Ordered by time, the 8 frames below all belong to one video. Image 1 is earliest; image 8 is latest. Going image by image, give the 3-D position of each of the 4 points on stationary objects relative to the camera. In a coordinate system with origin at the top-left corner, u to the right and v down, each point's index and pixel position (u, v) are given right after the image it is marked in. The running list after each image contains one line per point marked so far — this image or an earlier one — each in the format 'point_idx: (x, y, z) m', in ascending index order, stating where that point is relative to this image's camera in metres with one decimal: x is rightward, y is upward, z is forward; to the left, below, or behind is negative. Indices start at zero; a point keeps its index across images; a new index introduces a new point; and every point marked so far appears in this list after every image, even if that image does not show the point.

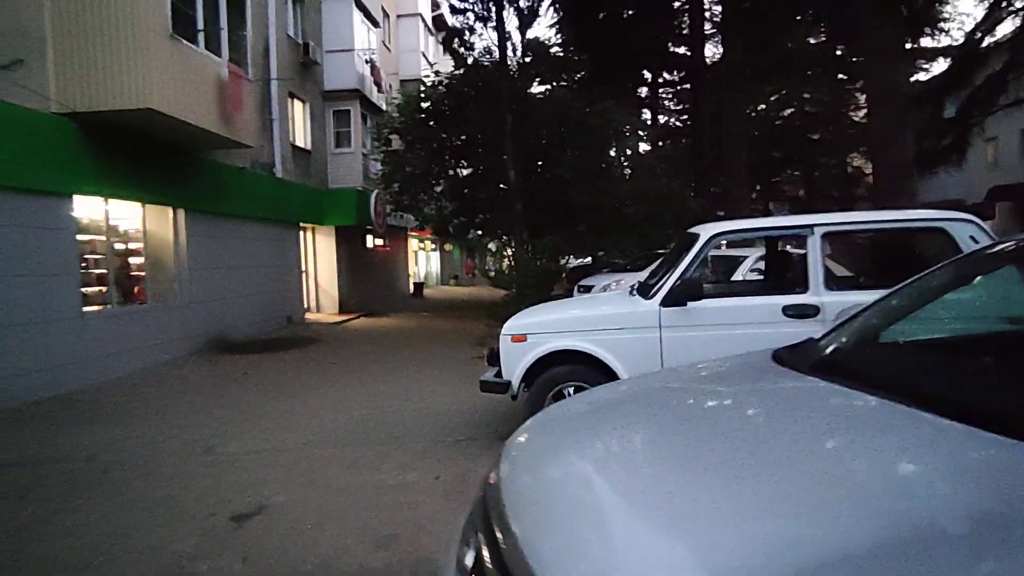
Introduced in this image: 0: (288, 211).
0: (-6.9, +2.4, +19.9) m
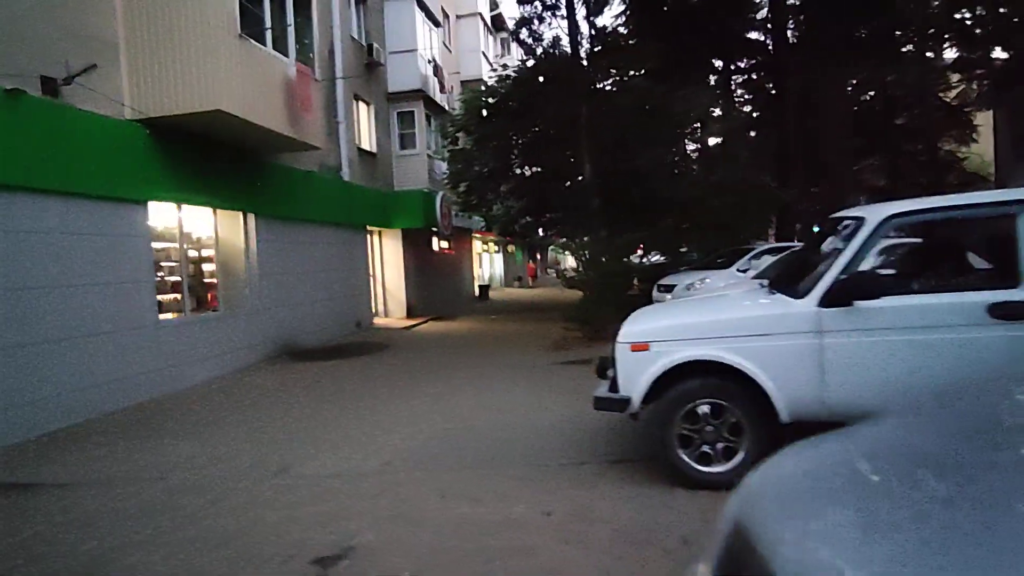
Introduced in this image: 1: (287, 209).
0: (-4.8, +2.2, +19.6) m
1: (-5.5, +2.0, +15.9) m
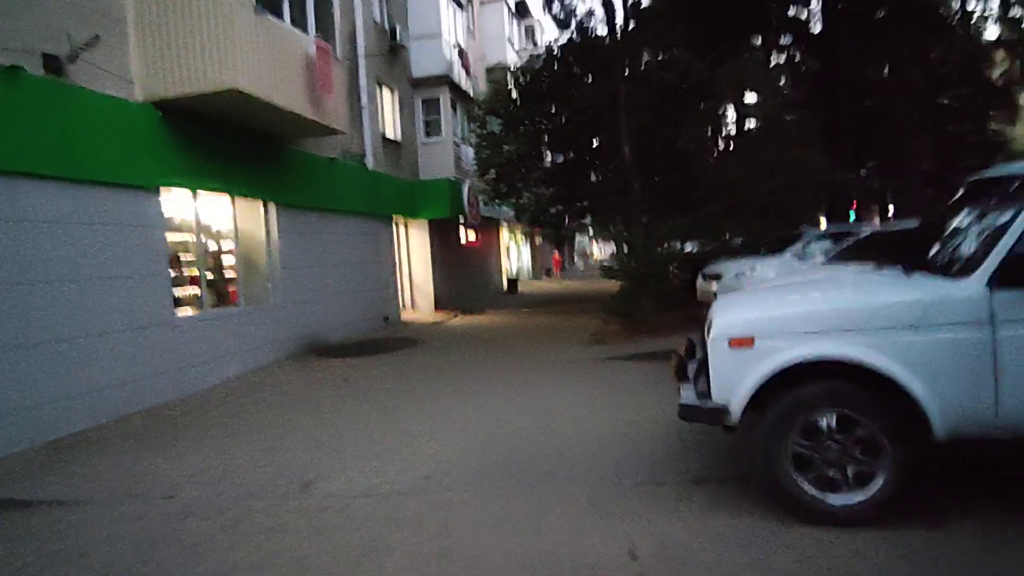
0: (-3.8, +2.4, +18.9) m
1: (-4.7, +2.1, +15.2) m
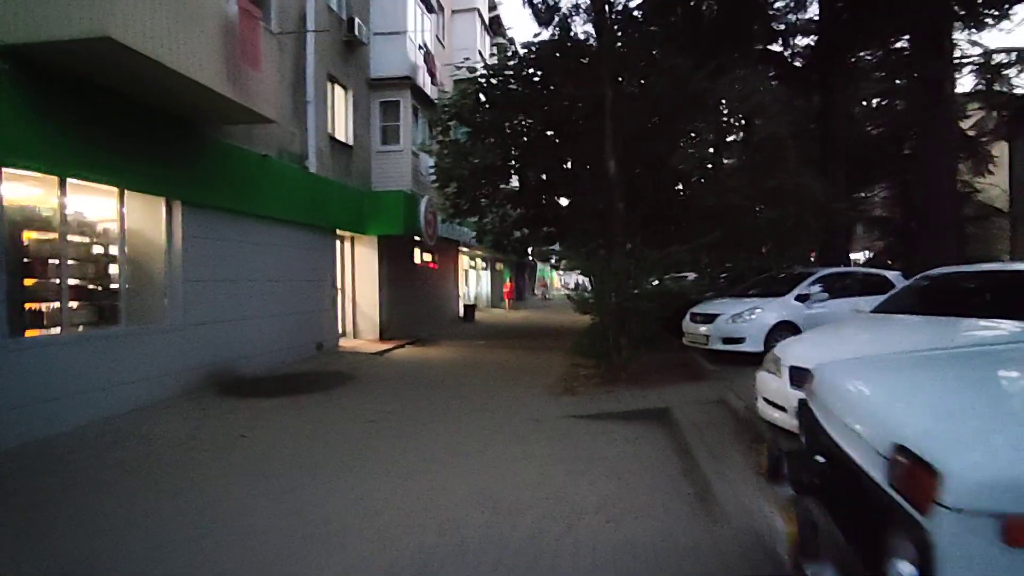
0: (-4.8, +1.9, +16.4) m
1: (-5.5, +1.7, +12.6) m
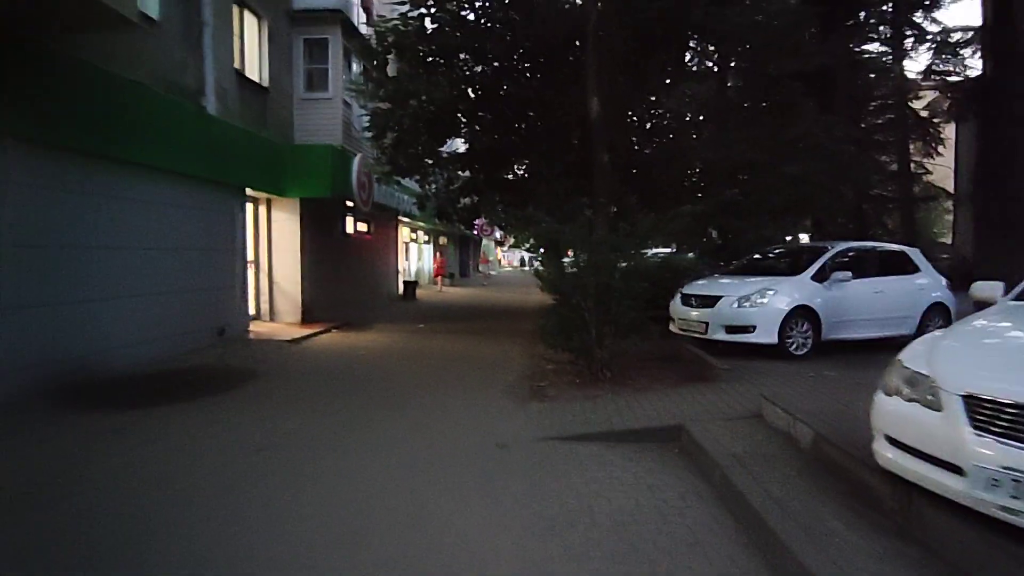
0: (-5.8, +2.4, +13.1) m
1: (-6.1, +2.2, +9.3) m
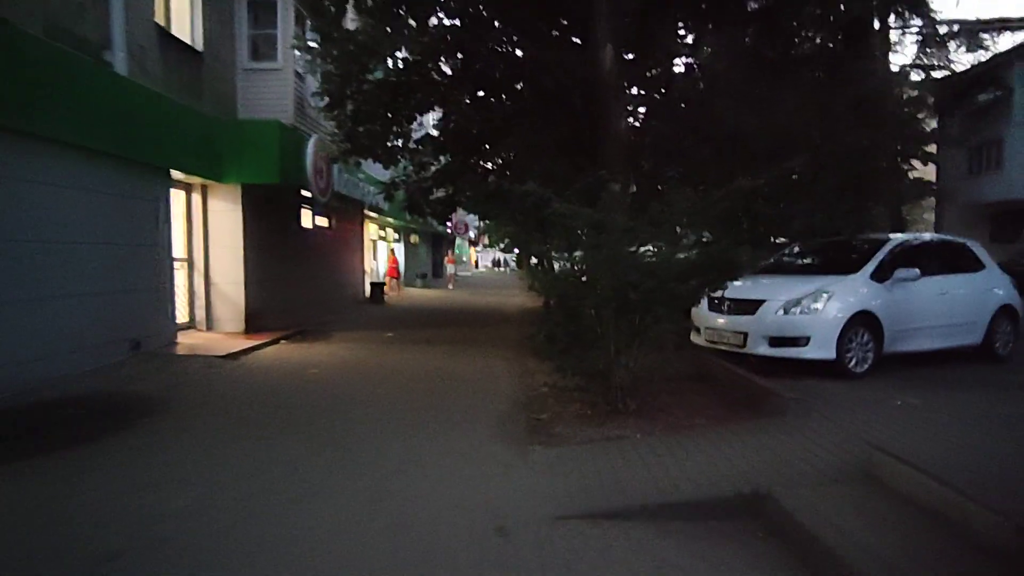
0: (-6.1, +2.4, +10.6) m
1: (-6.2, +2.1, +6.8) m
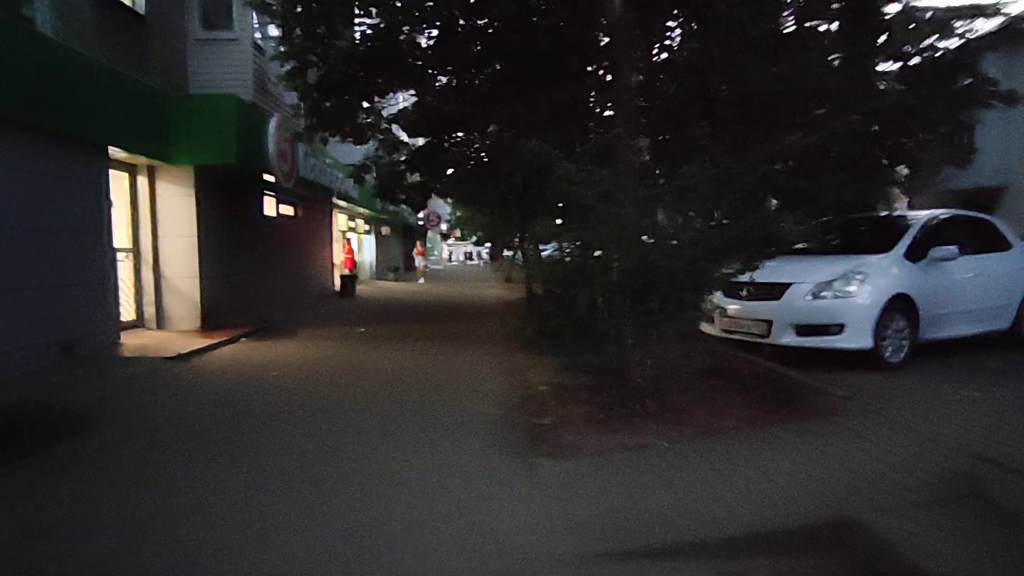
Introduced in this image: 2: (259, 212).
0: (-6.3, +2.5, +9.3) m
1: (-6.3, +2.2, +5.5) m
2: (-5.7, +1.7, +14.5) m
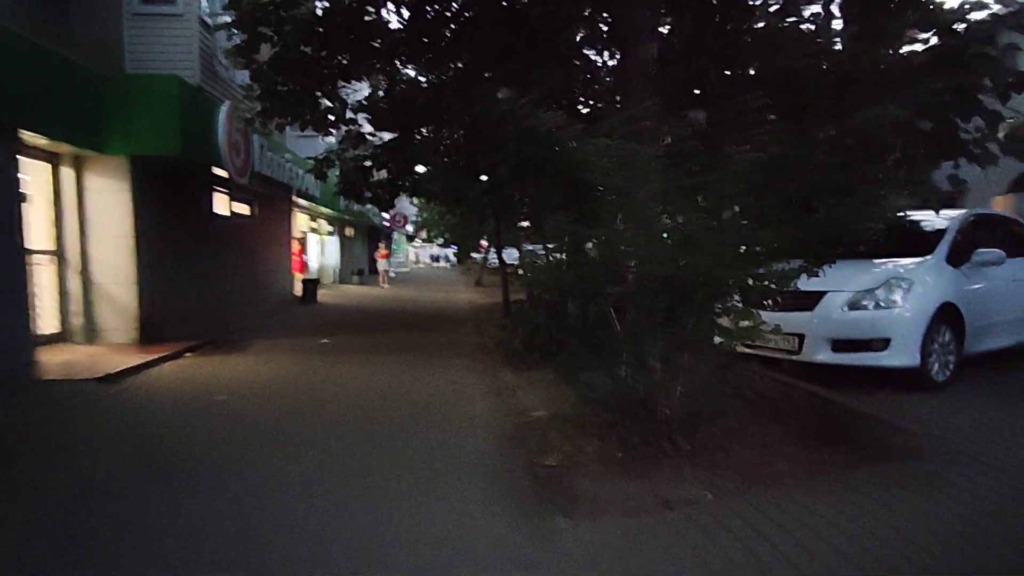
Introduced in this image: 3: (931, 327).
0: (-6.5, +2.4, +7.8) m
1: (-6.2, +2.1, +4.0) m
2: (-6.2, +1.6, +13.1) m
3: (+4.1, -0.4, +6.3) m
